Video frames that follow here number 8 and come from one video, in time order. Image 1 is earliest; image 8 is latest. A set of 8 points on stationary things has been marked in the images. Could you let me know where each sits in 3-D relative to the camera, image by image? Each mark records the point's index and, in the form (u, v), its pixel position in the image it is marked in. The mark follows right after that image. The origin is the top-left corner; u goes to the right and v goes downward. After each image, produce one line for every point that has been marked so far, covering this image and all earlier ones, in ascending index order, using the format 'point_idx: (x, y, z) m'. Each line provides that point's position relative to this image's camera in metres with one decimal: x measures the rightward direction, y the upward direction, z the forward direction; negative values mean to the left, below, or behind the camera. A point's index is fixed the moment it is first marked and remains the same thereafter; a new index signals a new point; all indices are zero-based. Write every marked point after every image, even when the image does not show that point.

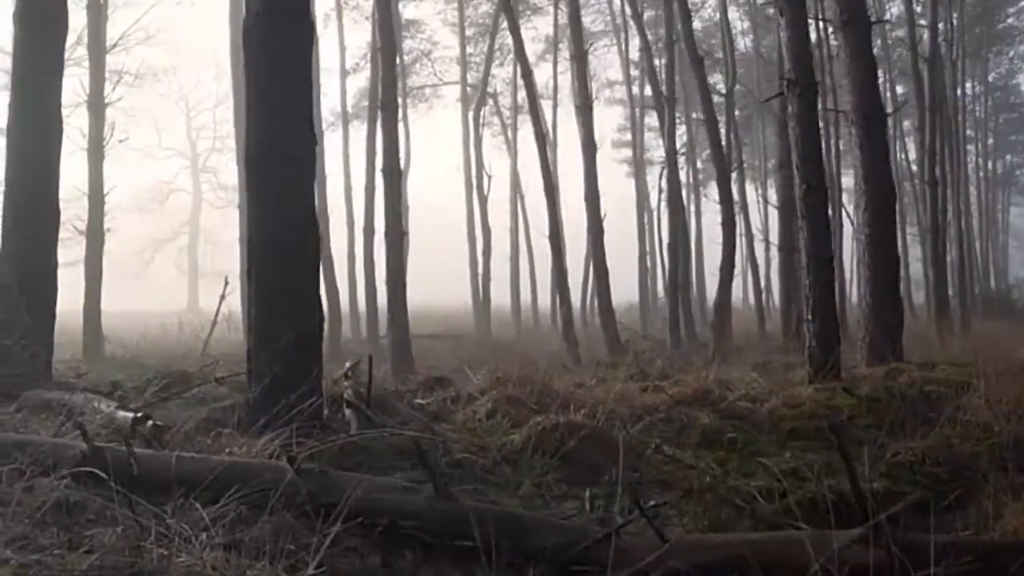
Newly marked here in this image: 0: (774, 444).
0: (+2.1, -1.2, +7.4) m
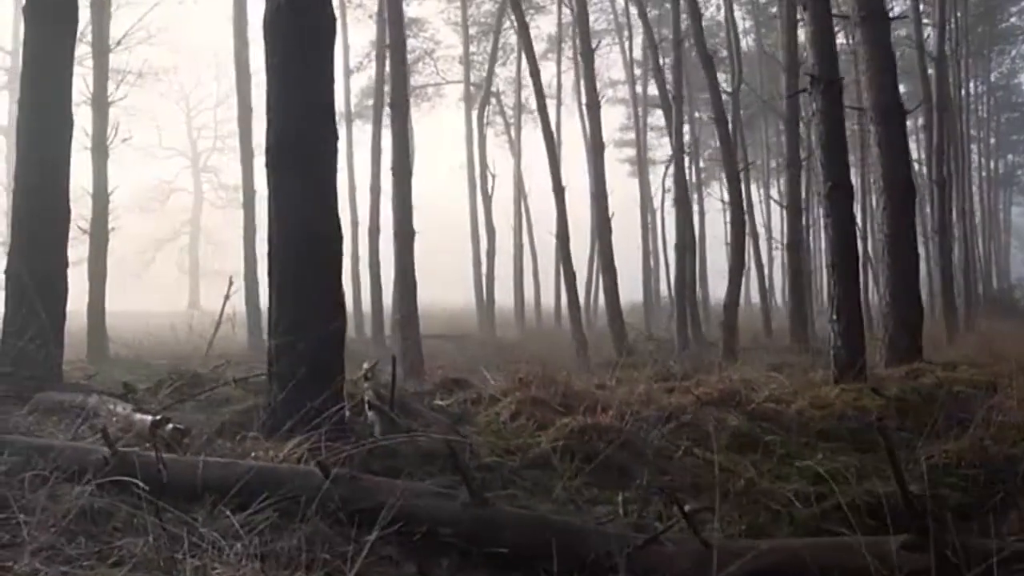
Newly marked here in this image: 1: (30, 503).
0: (+2.3, -1.2, +7.2) m
1: (-2.1, -0.9, +4.0) m
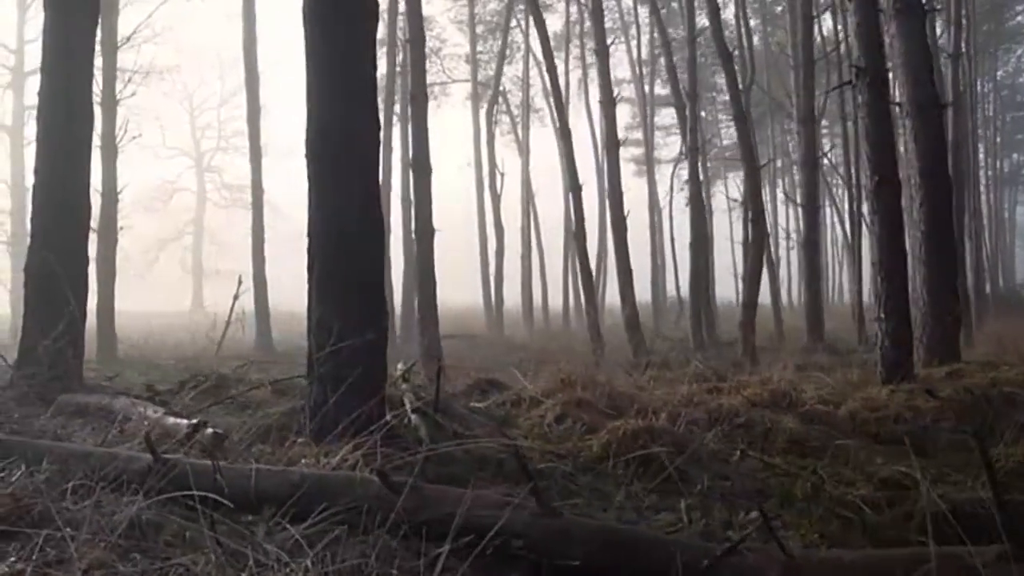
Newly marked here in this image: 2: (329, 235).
0: (+2.6, -1.2, +6.9) m
1: (-1.7, -0.9, +3.7) m
2: (-1.2, +0.3, +6.0) m
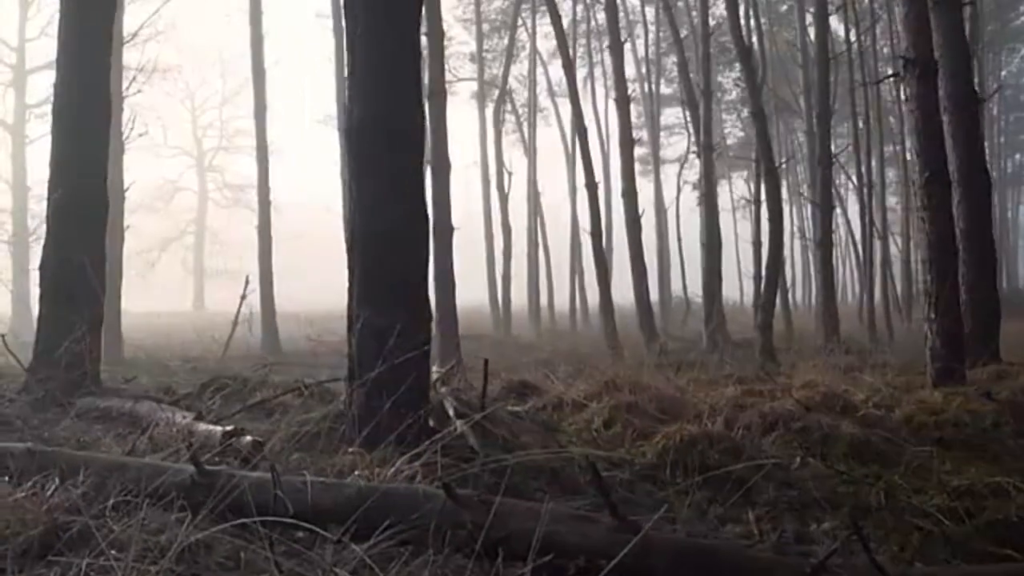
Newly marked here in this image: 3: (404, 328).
0: (+2.9, -1.2, +6.6) m
1: (-1.4, -0.9, +3.4) m
2: (-0.8, +0.3, +5.6) m
3: (-0.6, -0.2, +5.6) m
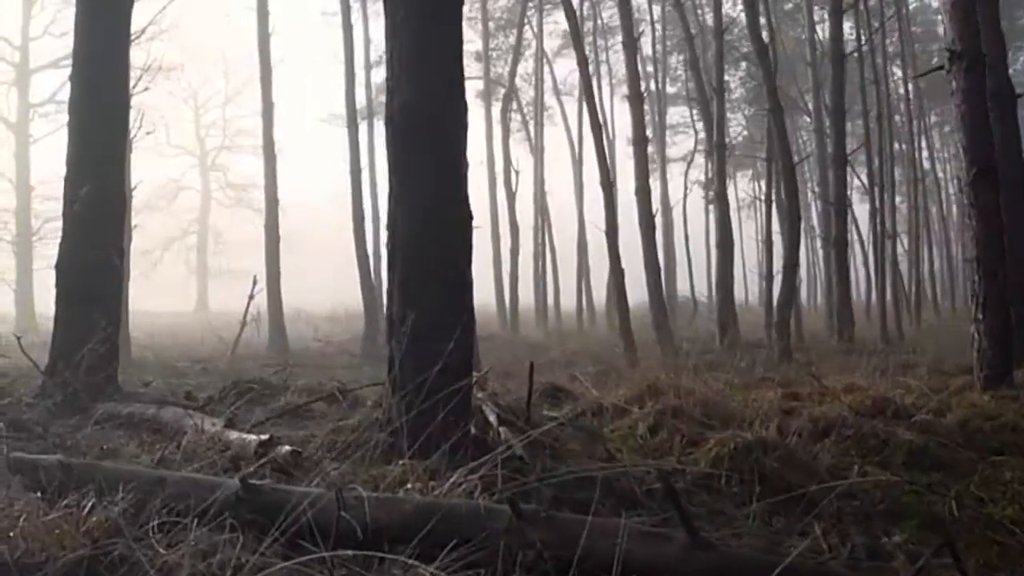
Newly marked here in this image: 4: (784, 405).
0: (+3.2, -1.2, +6.3) m
1: (-1.1, -0.9, +3.1) m
2: (-0.6, +0.3, +5.3) m
3: (-0.4, -0.2, +5.3) m
4: (+2.2, -0.9, +7.5) m
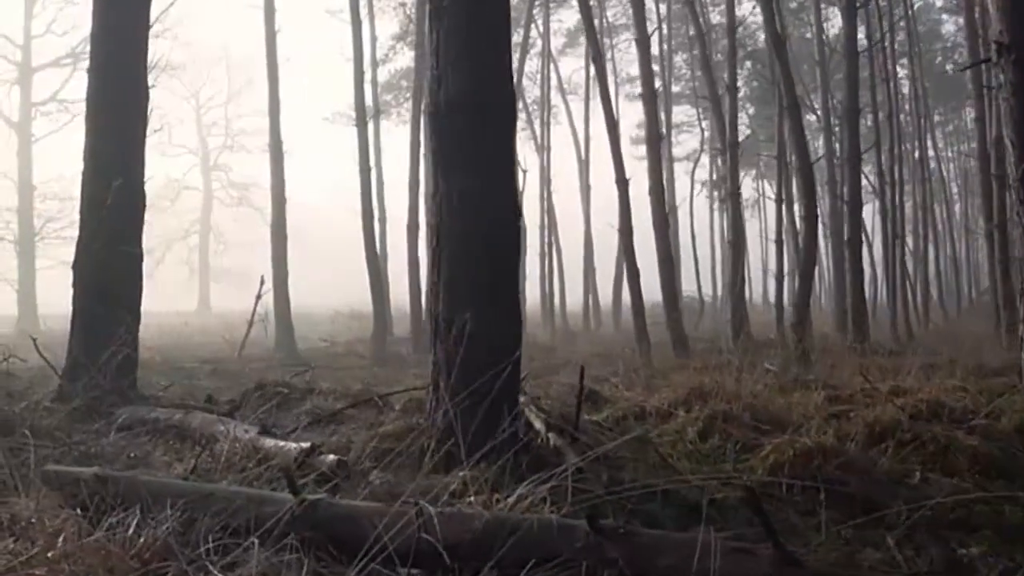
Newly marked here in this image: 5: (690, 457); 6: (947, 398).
0: (+3.5, -1.2, +6.0) m
1: (-0.8, -0.9, +2.8) m
2: (-0.3, +0.3, +5.1) m
3: (-0.1, -0.2, +5.0) m
4: (+2.5, -0.9, +7.2) m
5: (+1.1, -1.0, +5.7) m
6: (+3.5, -0.9, +7.5) m
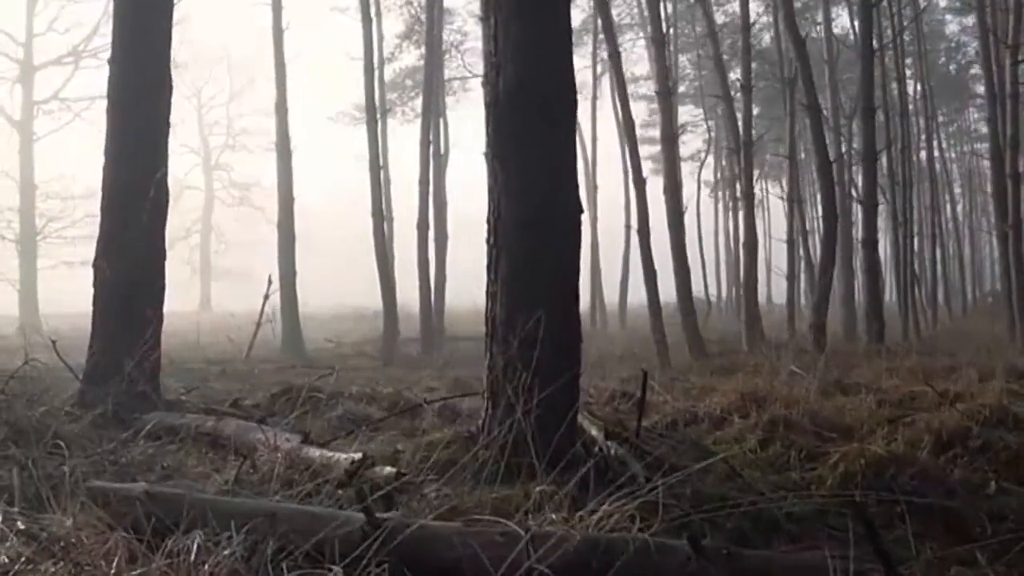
0: (+3.8, -1.2, +5.7) m
1: (-0.5, -0.9, +2.5) m
2: (0.0, +0.3, +4.8) m
3: (+0.2, -0.2, +4.7) m
4: (+2.8, -0.9, +6.9) m
5: (+1.4, -1.0, +5.4) m
6: (+3.8, -0.9, +7.2) m
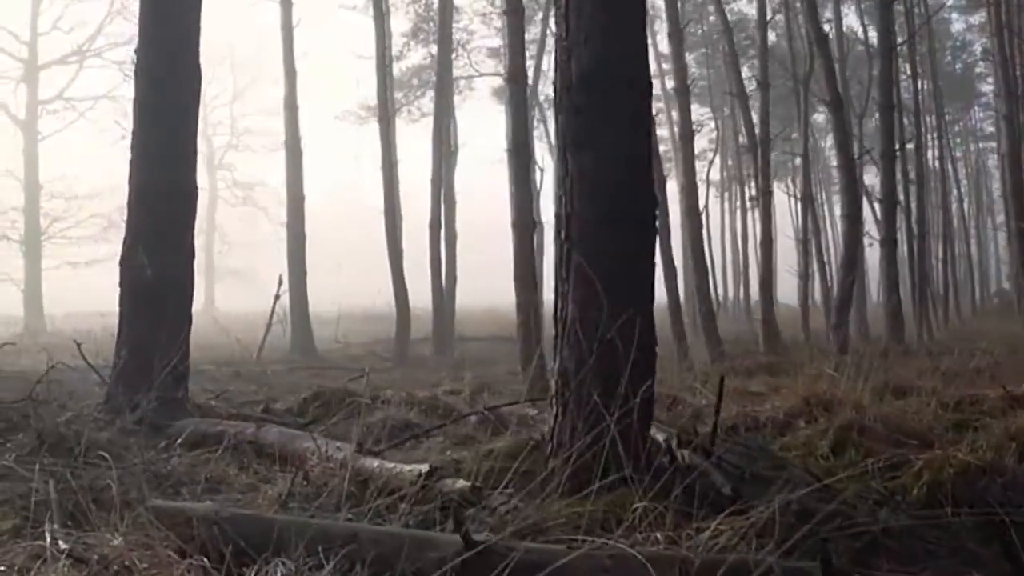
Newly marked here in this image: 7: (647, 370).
0: (+4.2, -1.2, +5.4) m
1: (-0.2, -0.9, +2.2) m
2: (+0.4, +0.3, +4.4) m
3: (+0.6, -0.2, +4.4) m
4: (+3.1, -0.9, +6.6) m
5: (+1.7, -1.0, +5.0) m
6: (+4.2, -0.9, +6.9) m
7: (+0.7, -0.4, +4.4) m
